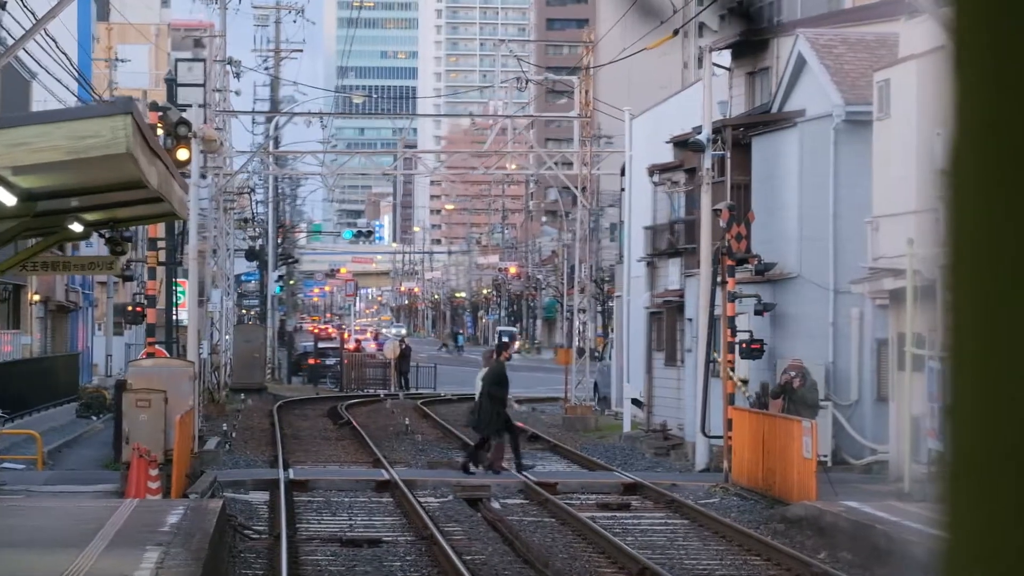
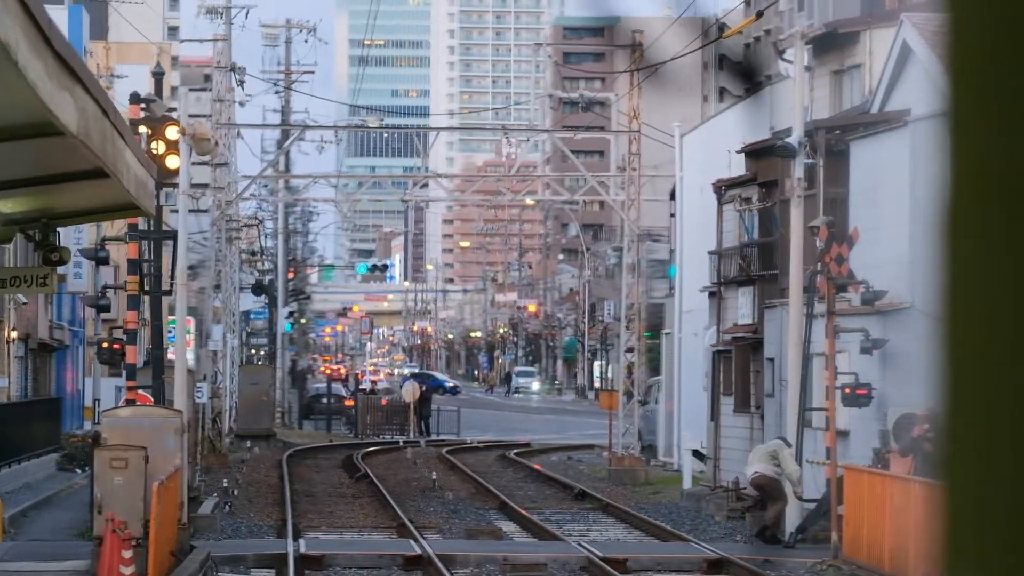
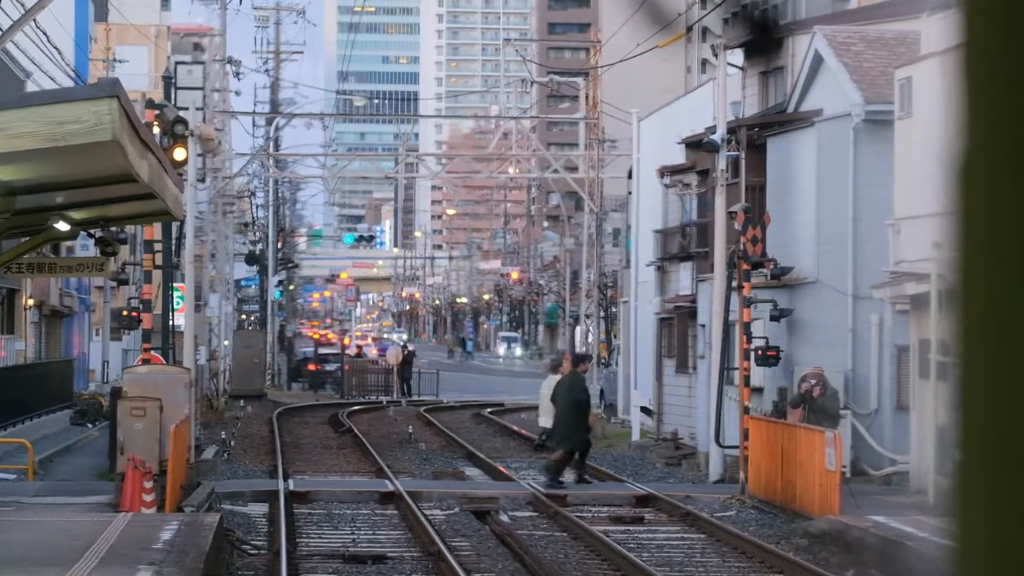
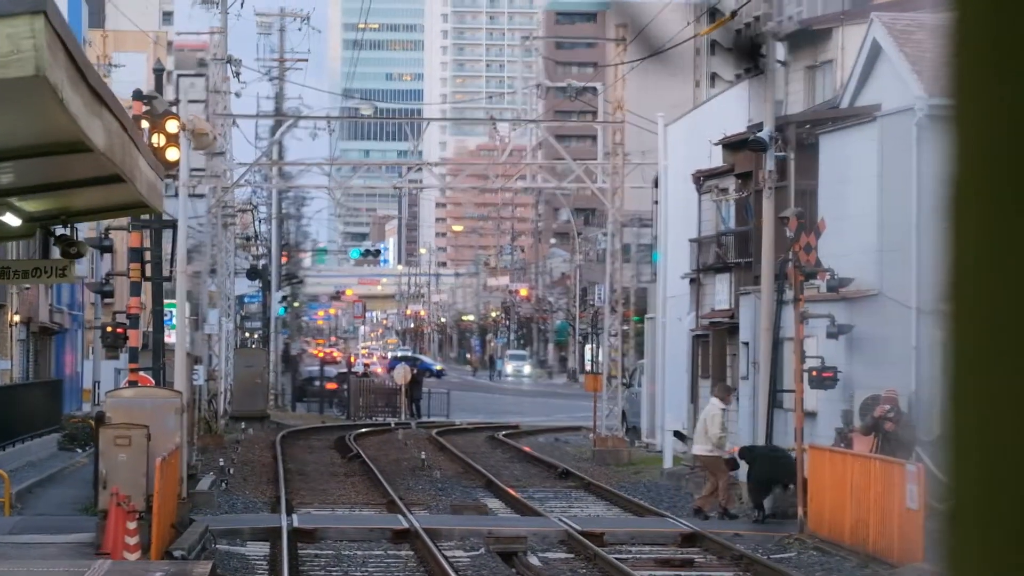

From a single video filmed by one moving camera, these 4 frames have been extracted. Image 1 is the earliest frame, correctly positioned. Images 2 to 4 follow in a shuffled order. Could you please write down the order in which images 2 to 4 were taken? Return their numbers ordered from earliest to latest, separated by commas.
3, 4, 2
